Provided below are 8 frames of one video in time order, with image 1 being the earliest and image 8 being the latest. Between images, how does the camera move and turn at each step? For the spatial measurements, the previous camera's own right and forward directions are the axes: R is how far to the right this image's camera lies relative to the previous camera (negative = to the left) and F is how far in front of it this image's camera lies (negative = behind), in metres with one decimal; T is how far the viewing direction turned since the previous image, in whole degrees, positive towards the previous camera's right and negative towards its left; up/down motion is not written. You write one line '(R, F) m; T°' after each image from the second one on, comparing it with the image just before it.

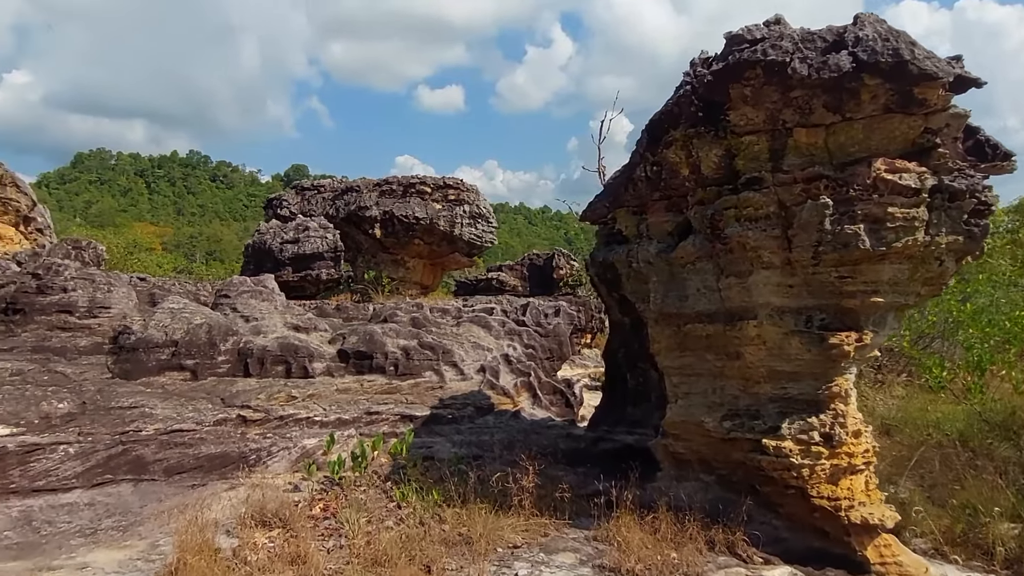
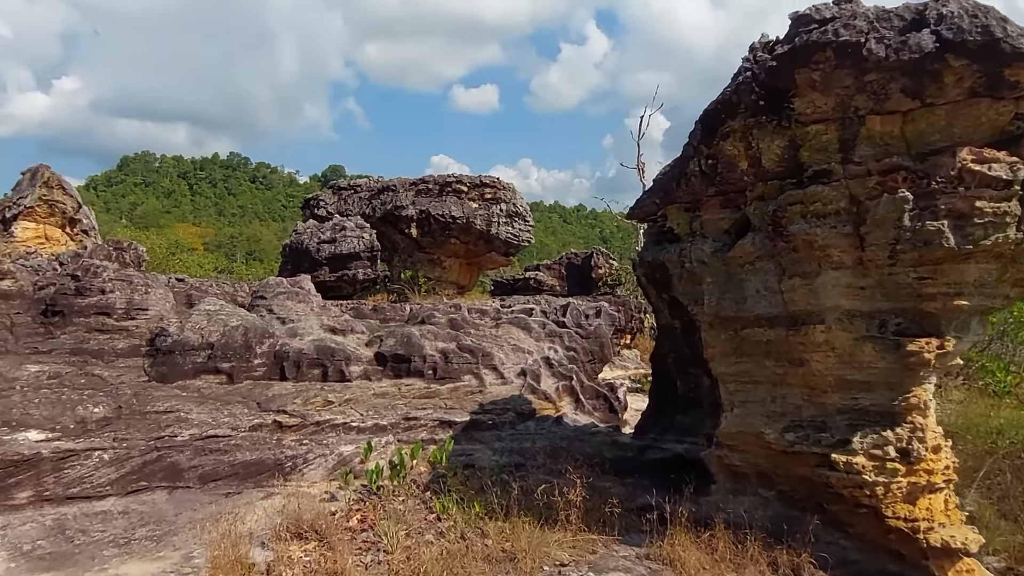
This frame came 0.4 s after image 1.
(-0.1, +0.3) m; -3°
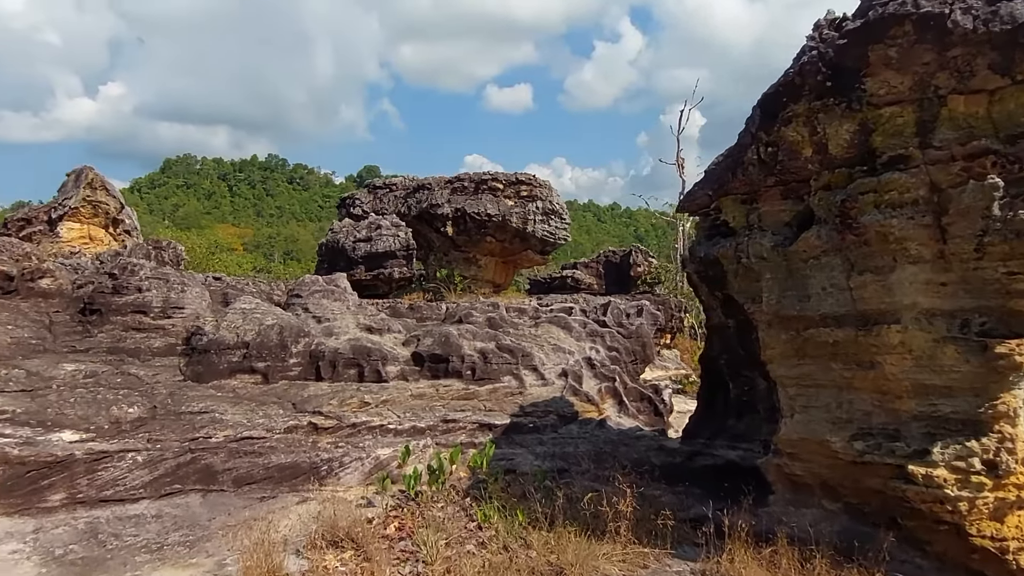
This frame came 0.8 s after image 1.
(-0.1, +0.3) m; -3°
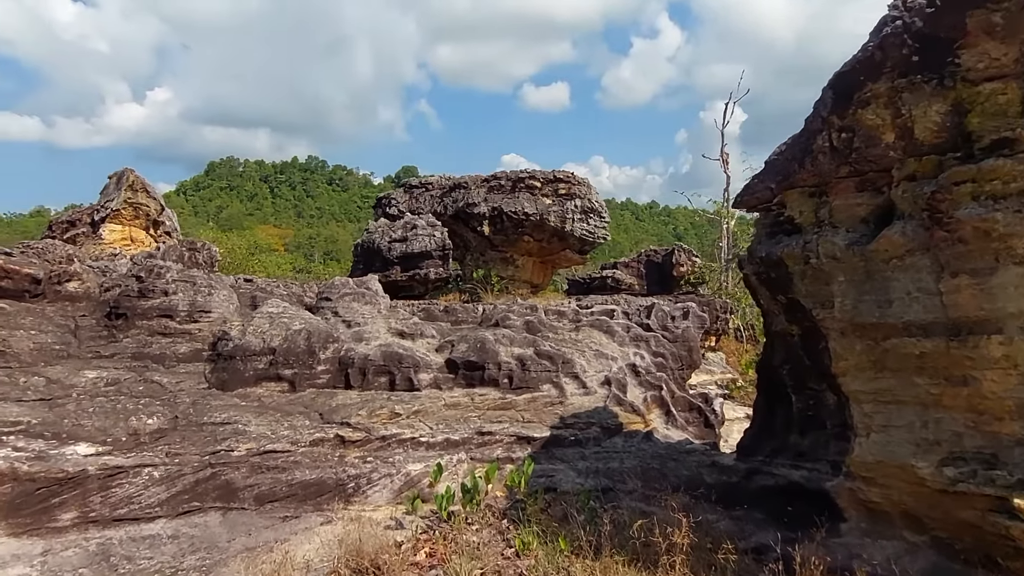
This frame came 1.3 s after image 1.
(0.0, +0.5) m; -3°
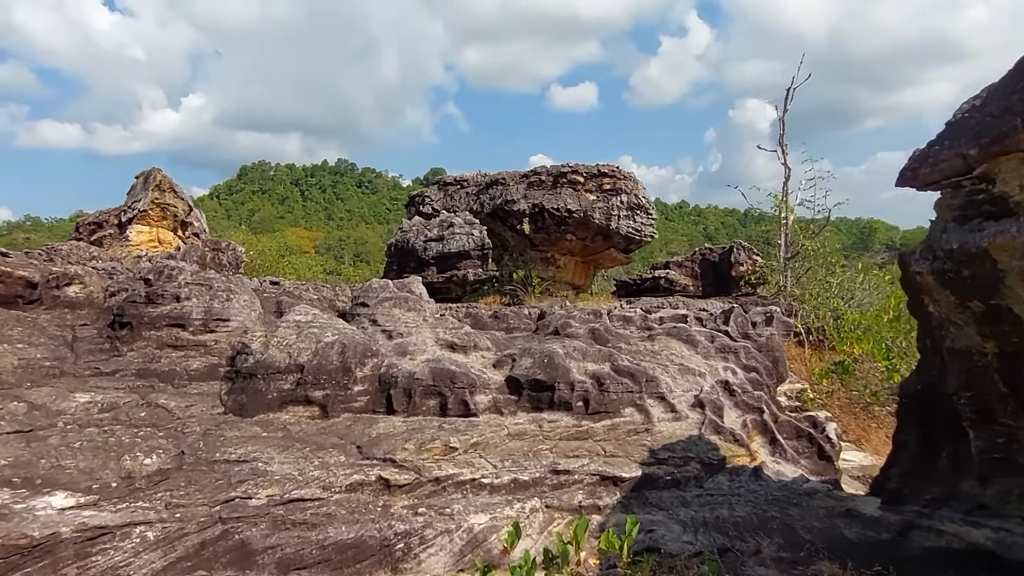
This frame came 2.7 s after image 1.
(-0.4, +1.2) m; -2°
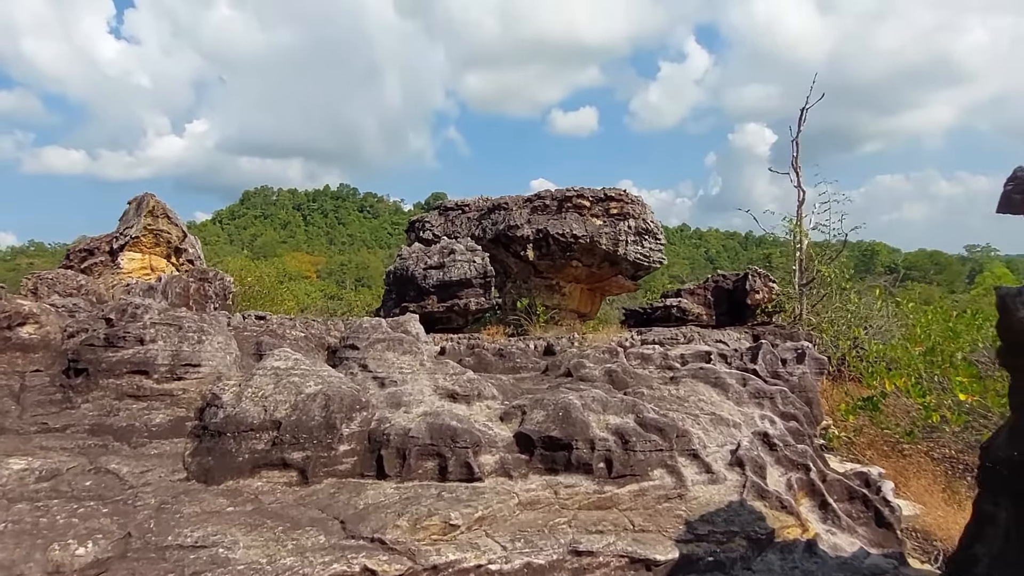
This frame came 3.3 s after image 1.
(-0.1, +0.8) m; 0°
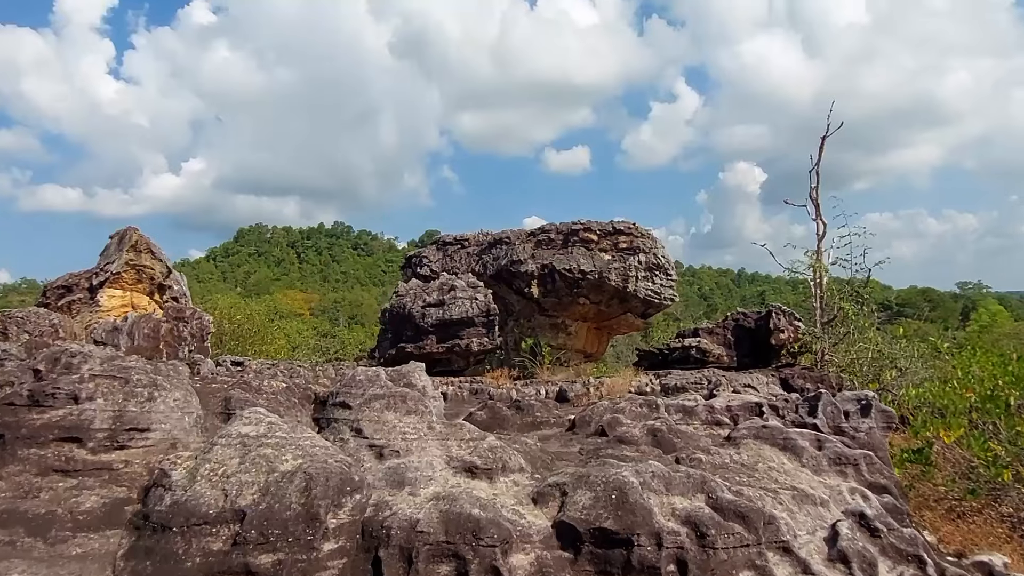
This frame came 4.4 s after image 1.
(-0.2, +1.1) m; +1°
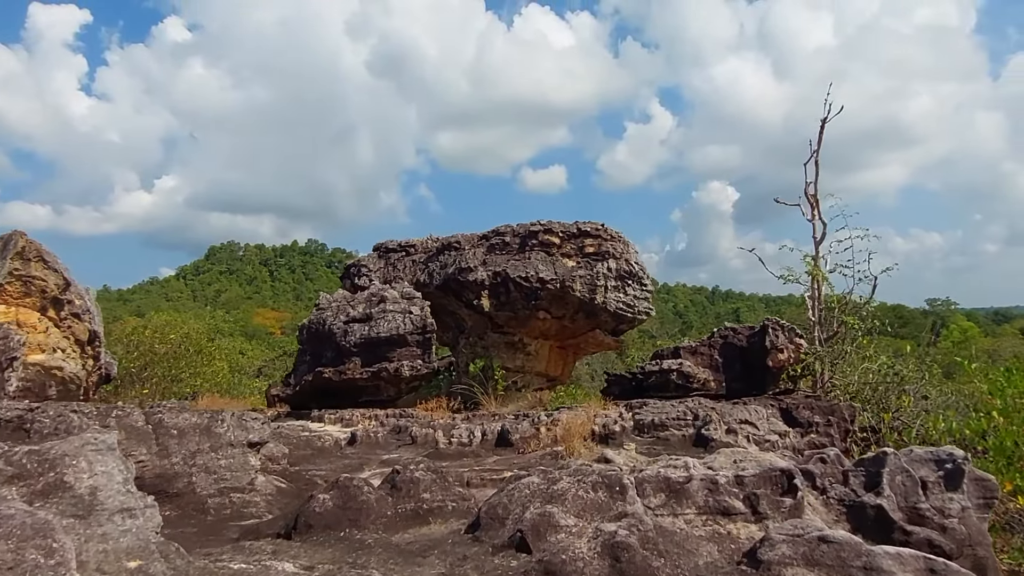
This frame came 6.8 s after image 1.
(+0.6, +2.7) m; +2°
